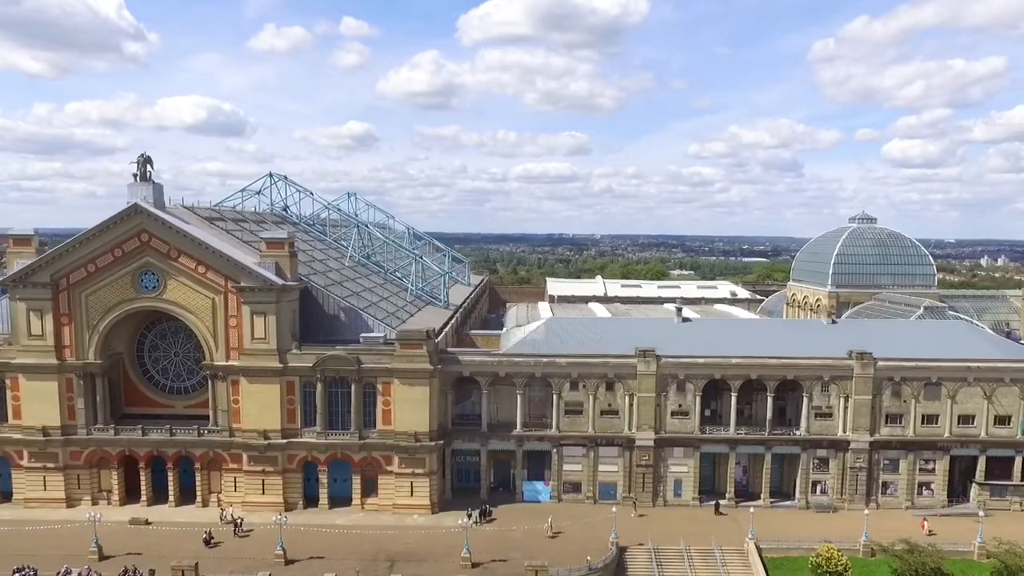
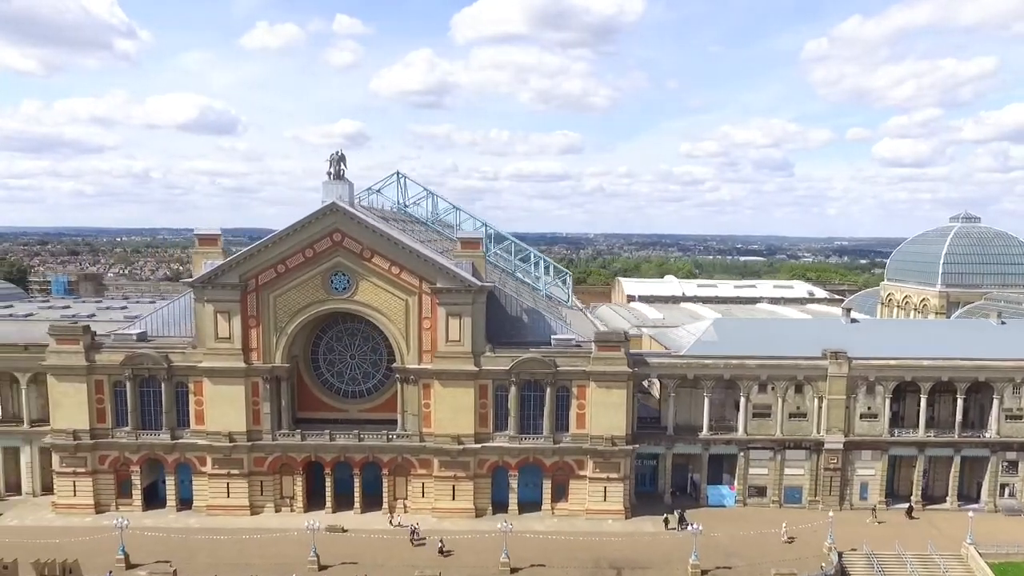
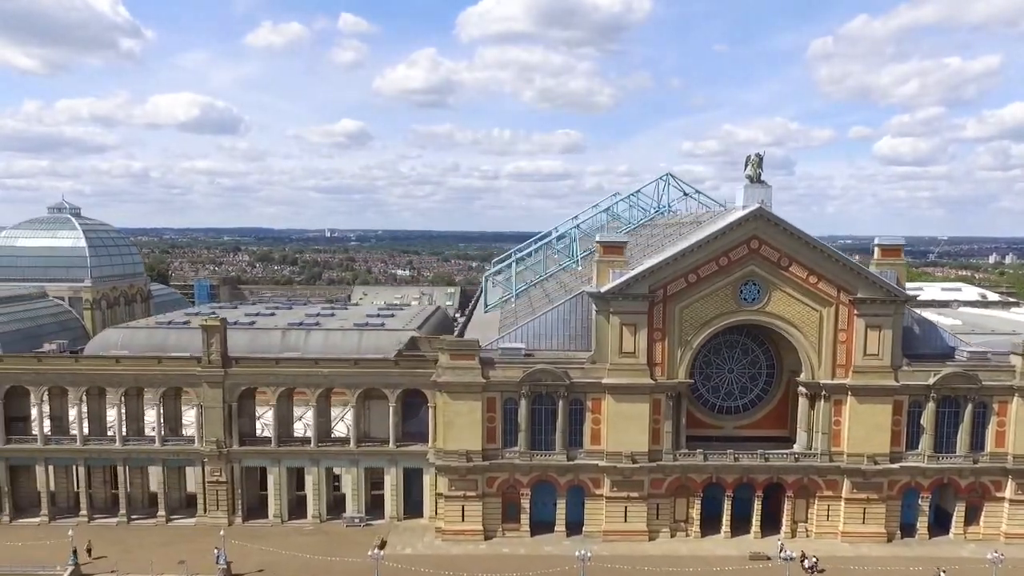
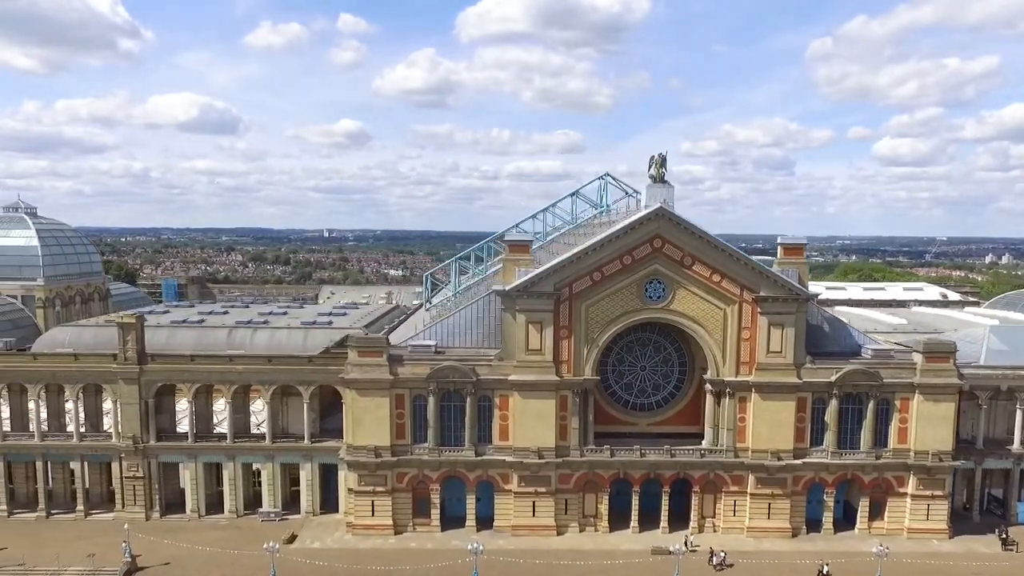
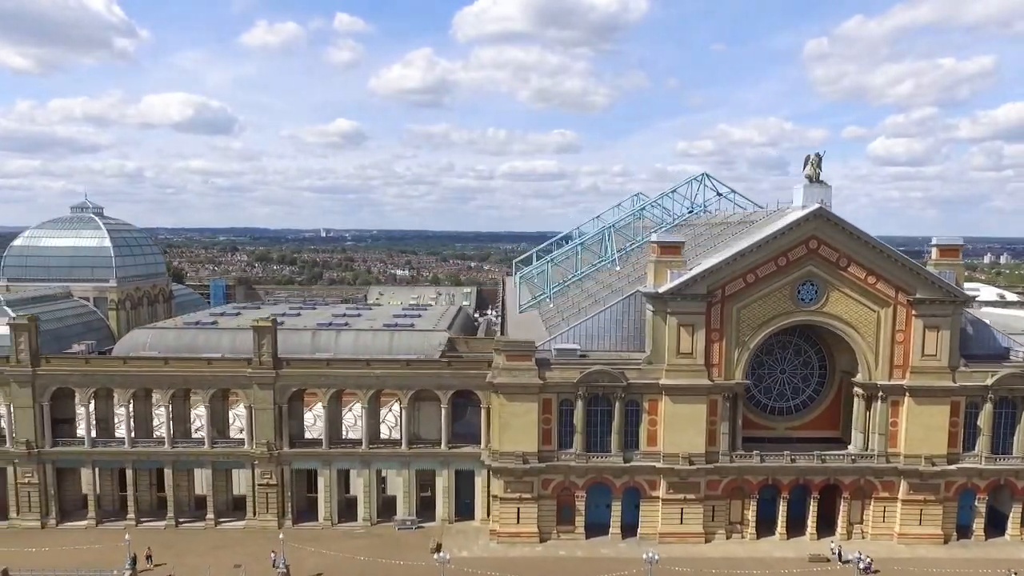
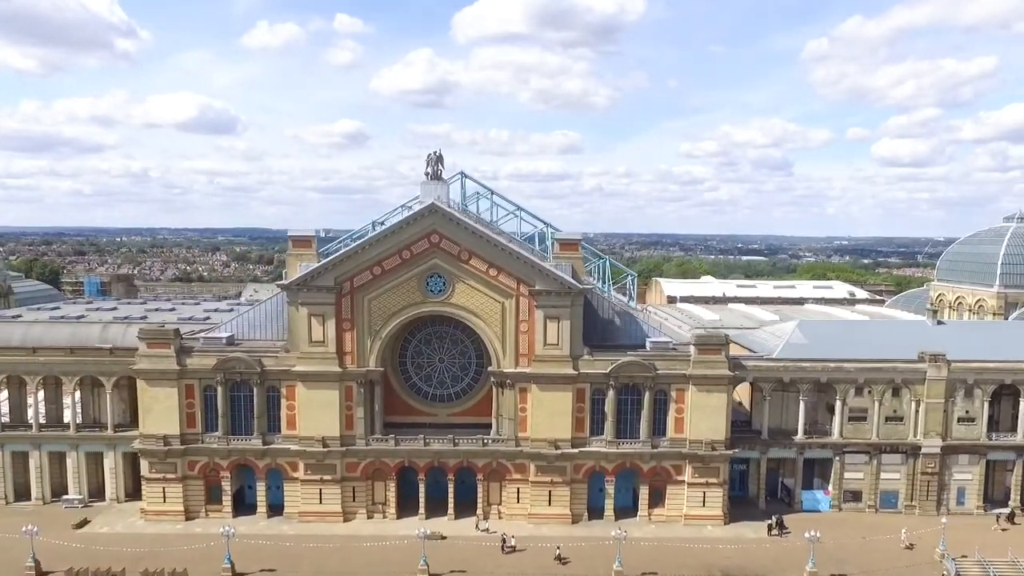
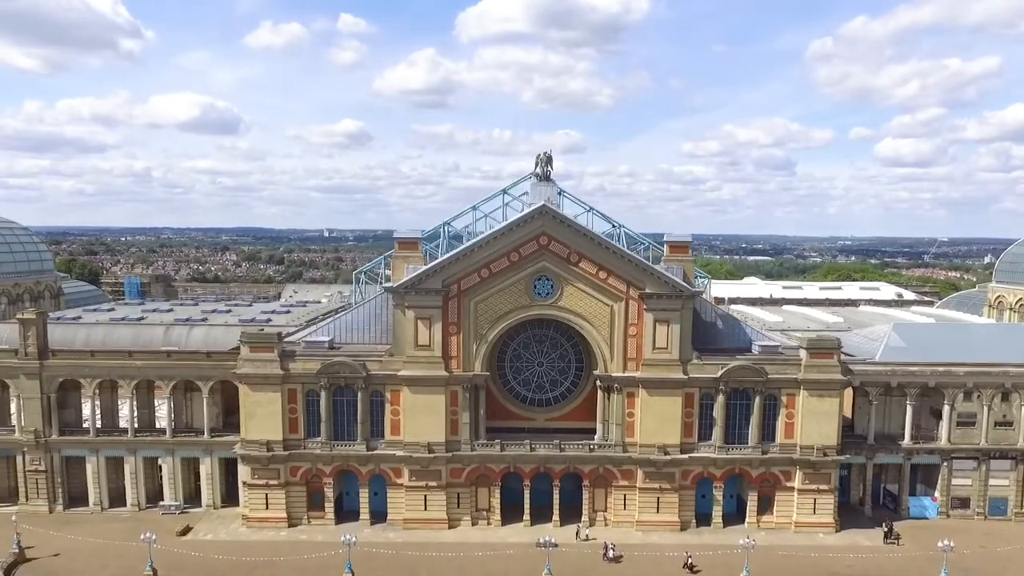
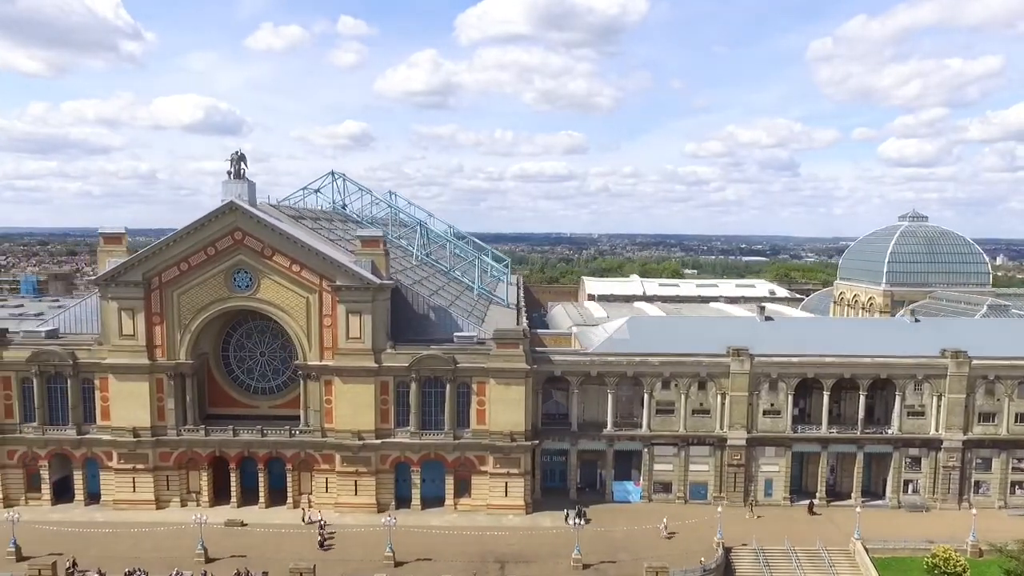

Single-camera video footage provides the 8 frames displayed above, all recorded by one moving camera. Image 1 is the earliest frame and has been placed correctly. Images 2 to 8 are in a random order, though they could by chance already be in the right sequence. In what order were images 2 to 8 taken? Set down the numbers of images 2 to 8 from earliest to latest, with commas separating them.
8, 2, 6, 7, 4, 3, 5
